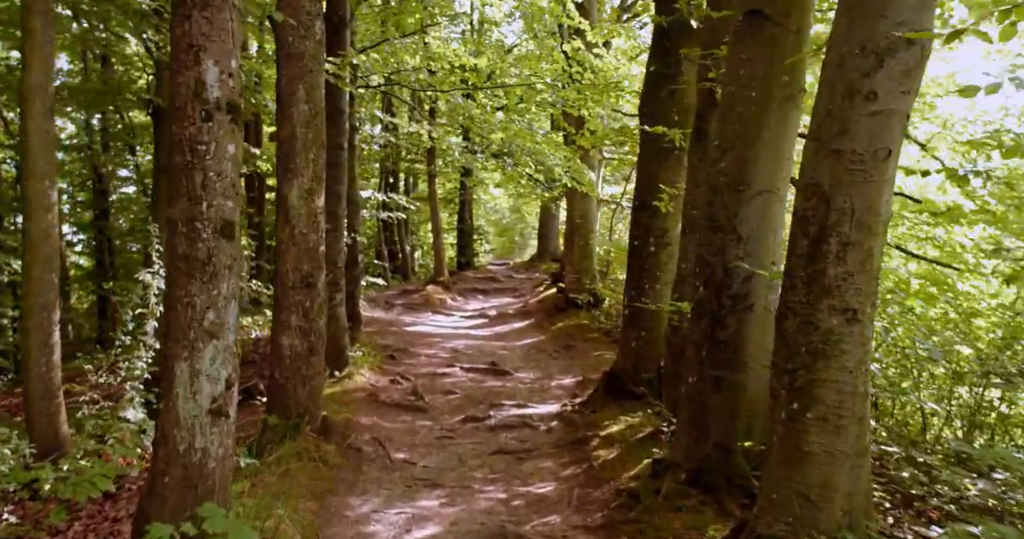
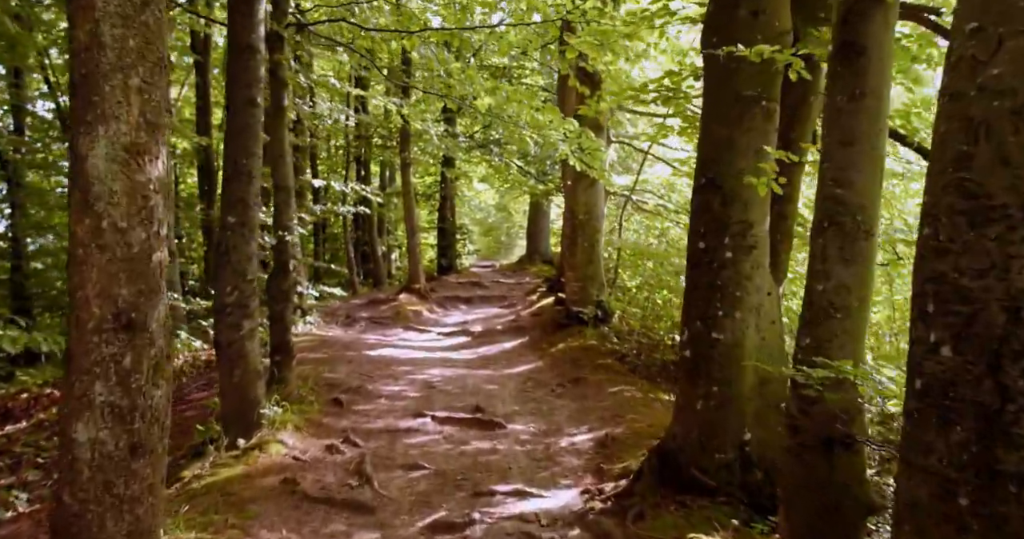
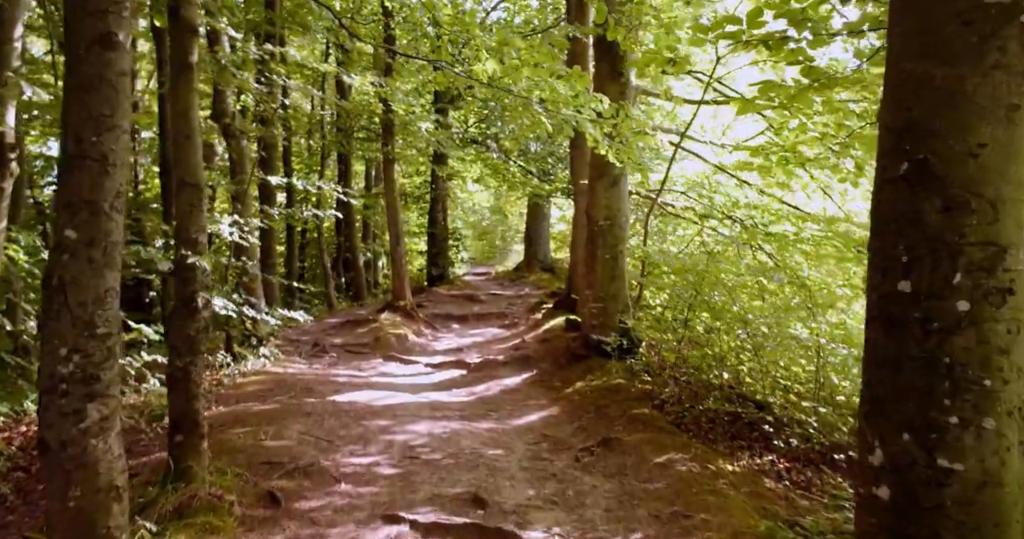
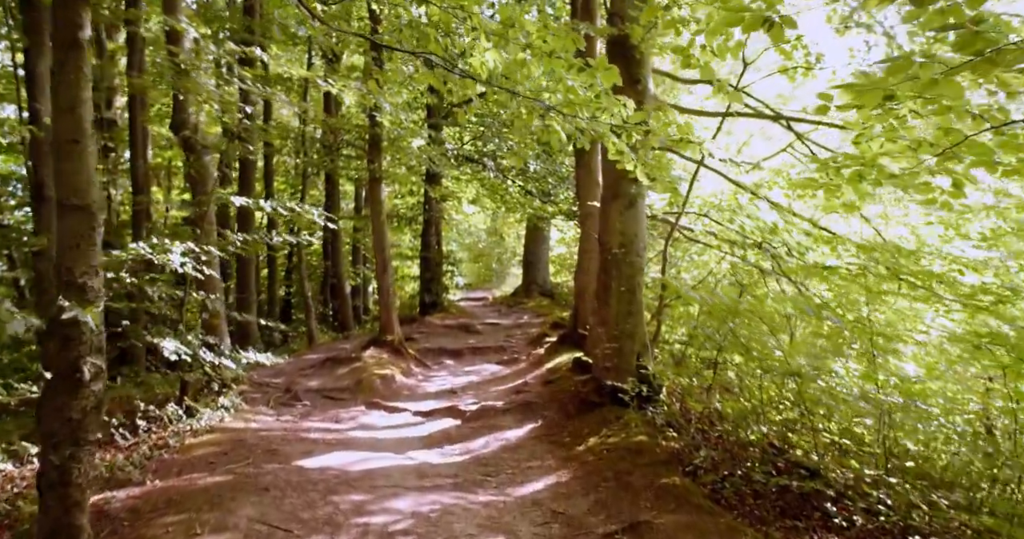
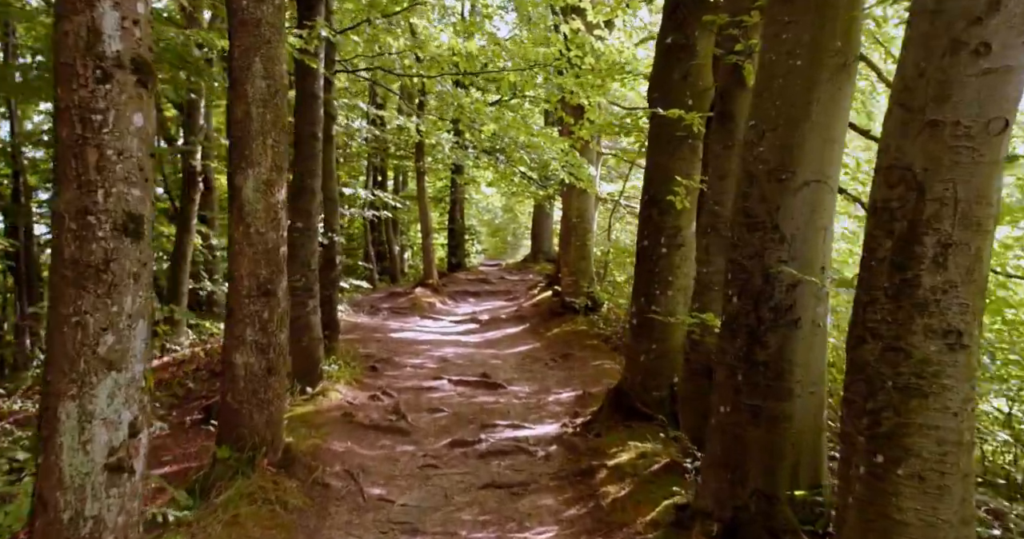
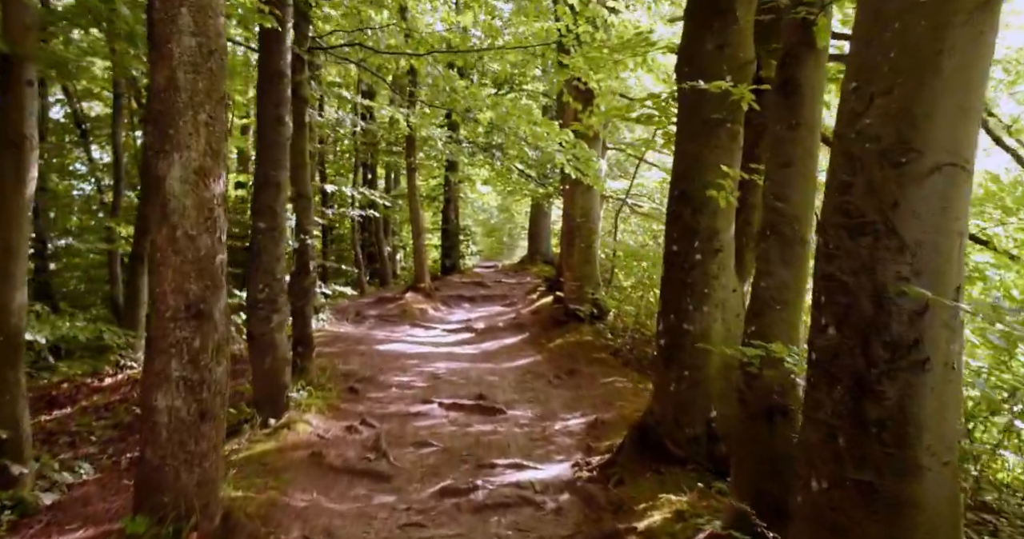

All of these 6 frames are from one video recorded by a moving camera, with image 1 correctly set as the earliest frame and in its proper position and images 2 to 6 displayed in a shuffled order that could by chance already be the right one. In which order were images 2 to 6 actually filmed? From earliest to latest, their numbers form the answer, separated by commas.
5, 6, 2, 3, 4
